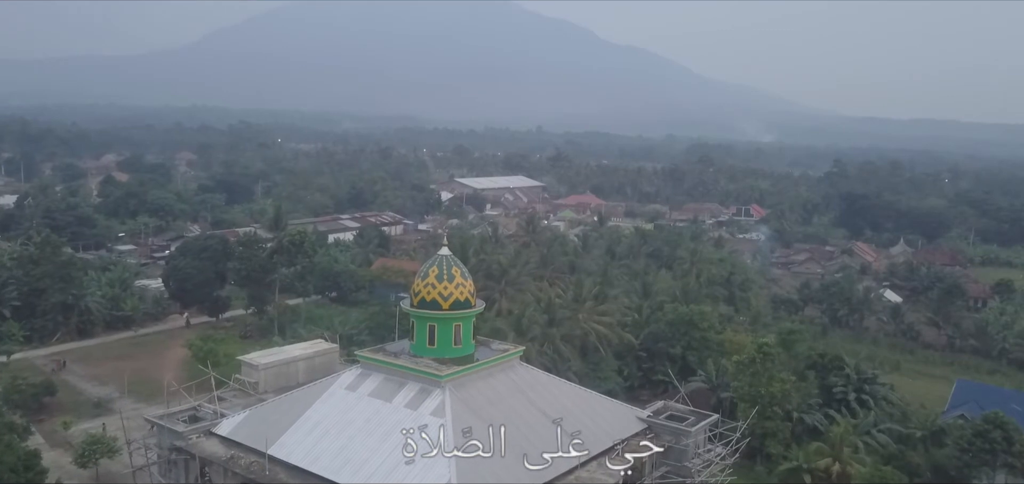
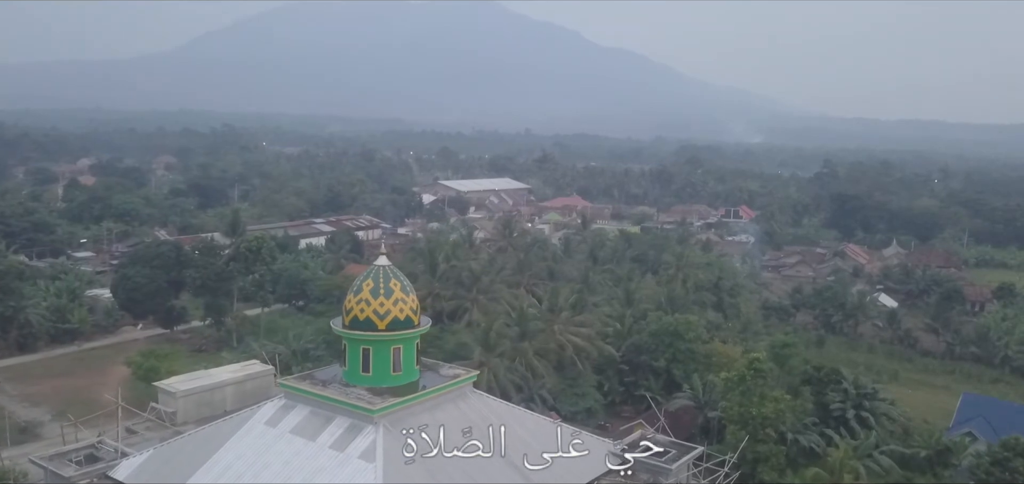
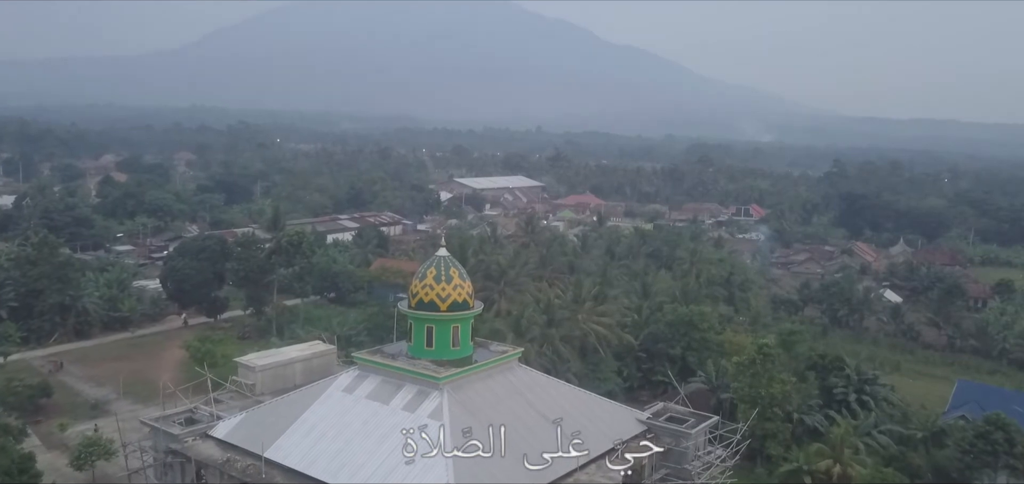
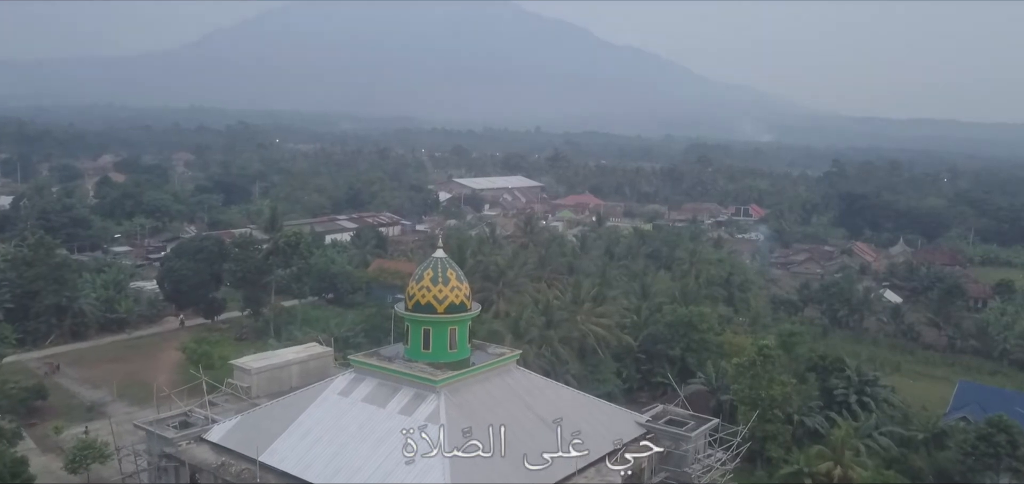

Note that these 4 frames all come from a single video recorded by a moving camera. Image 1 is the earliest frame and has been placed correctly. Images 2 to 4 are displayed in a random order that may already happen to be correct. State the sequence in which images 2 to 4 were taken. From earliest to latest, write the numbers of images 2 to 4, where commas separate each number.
3, 4, 2
